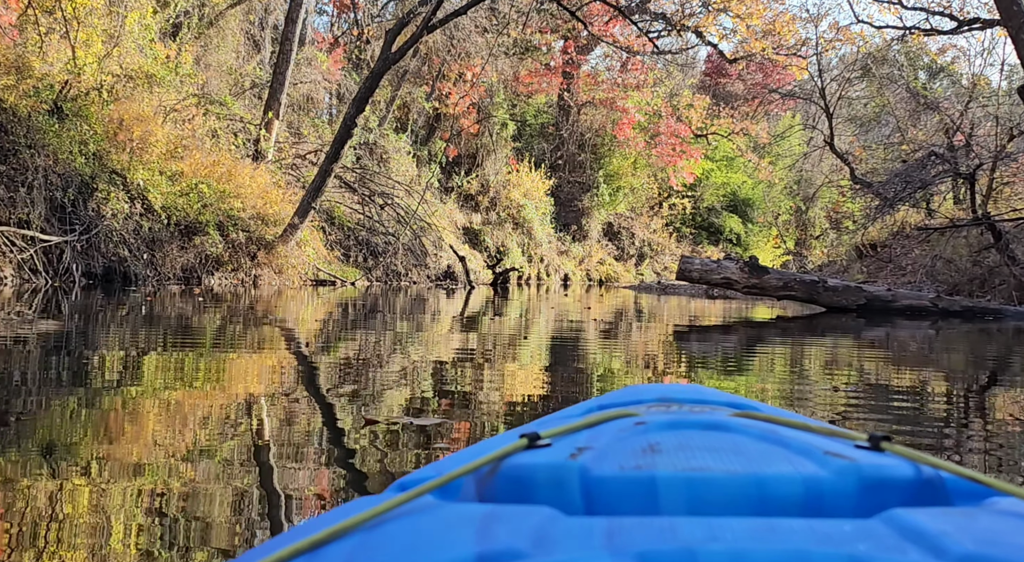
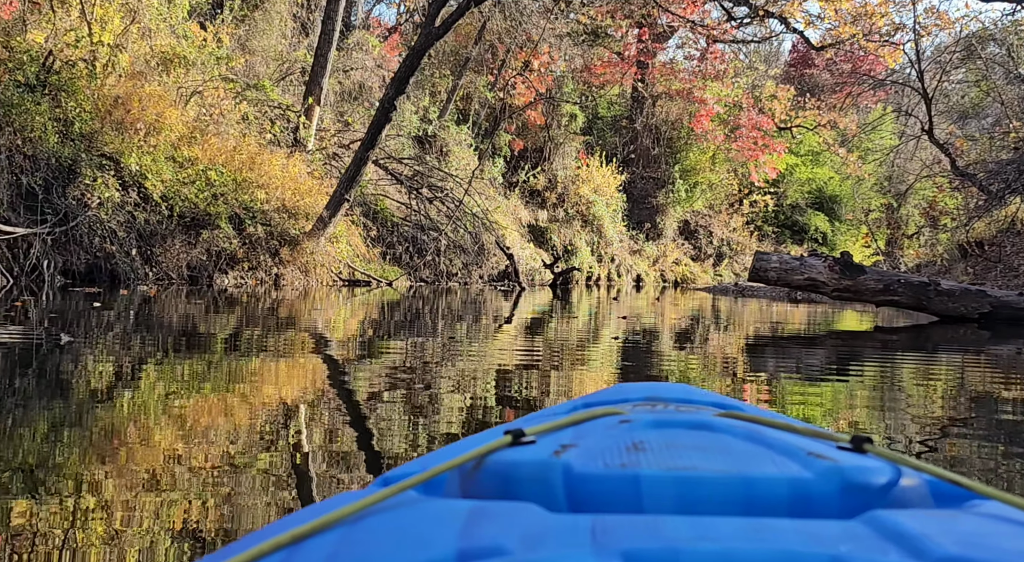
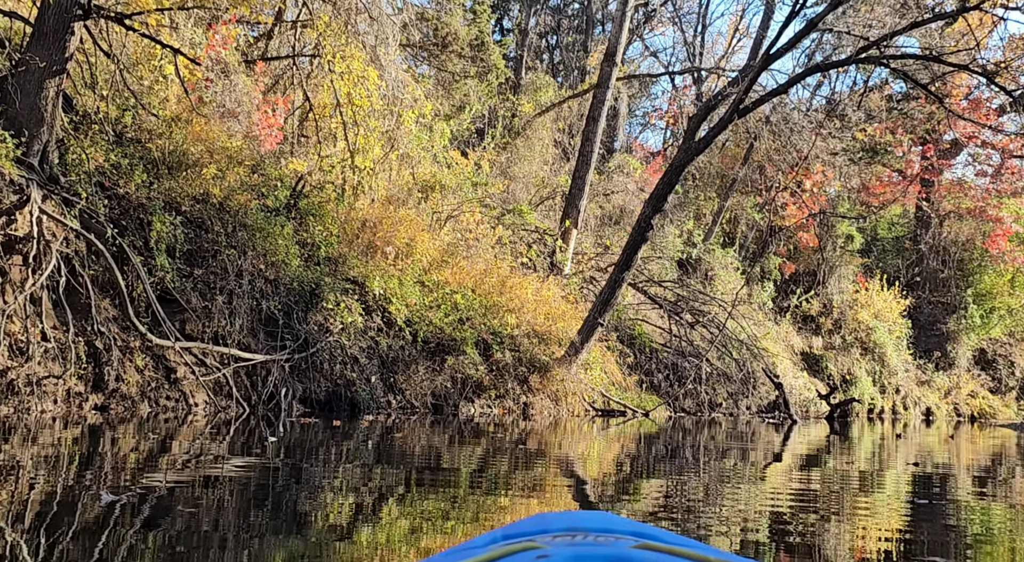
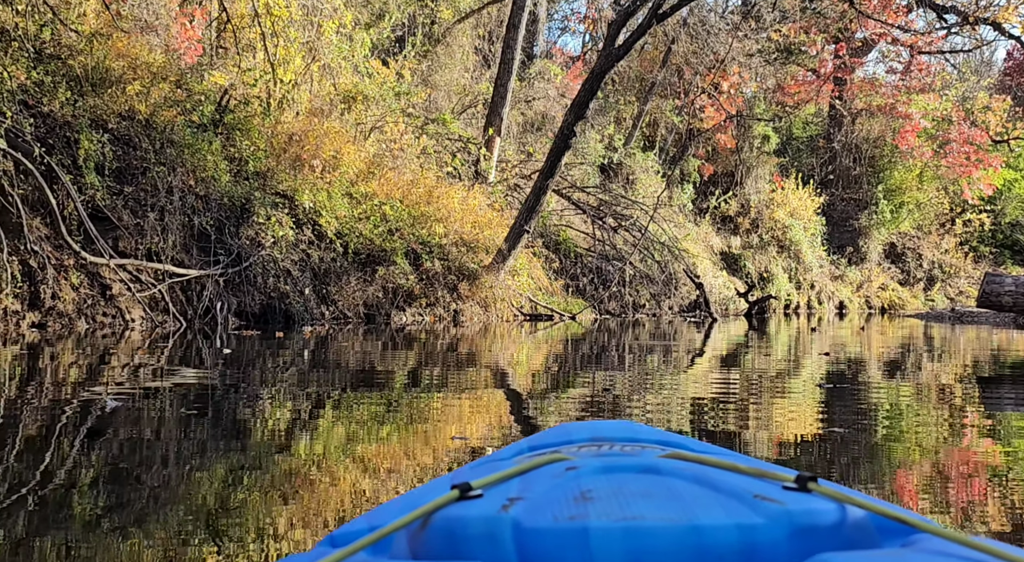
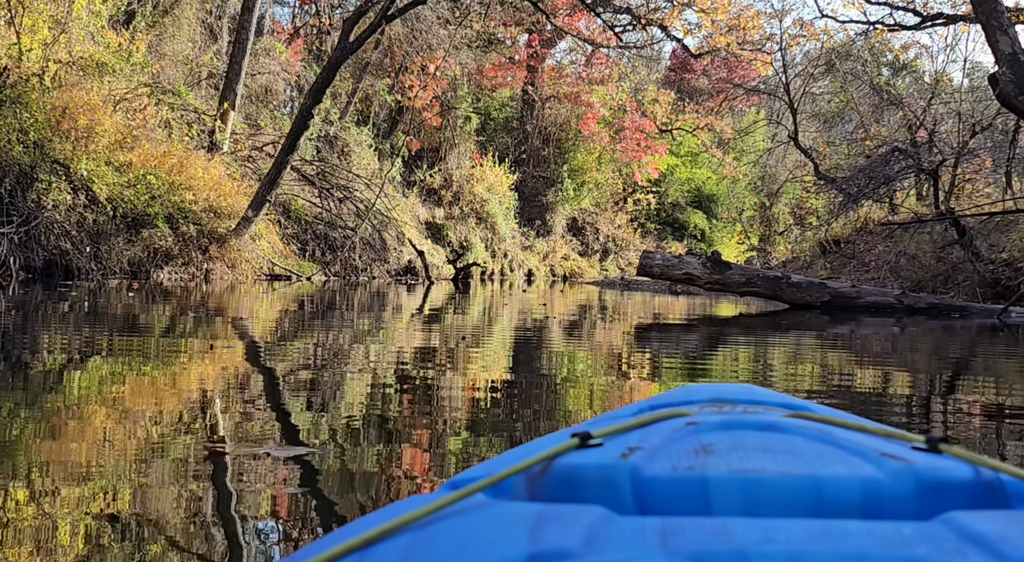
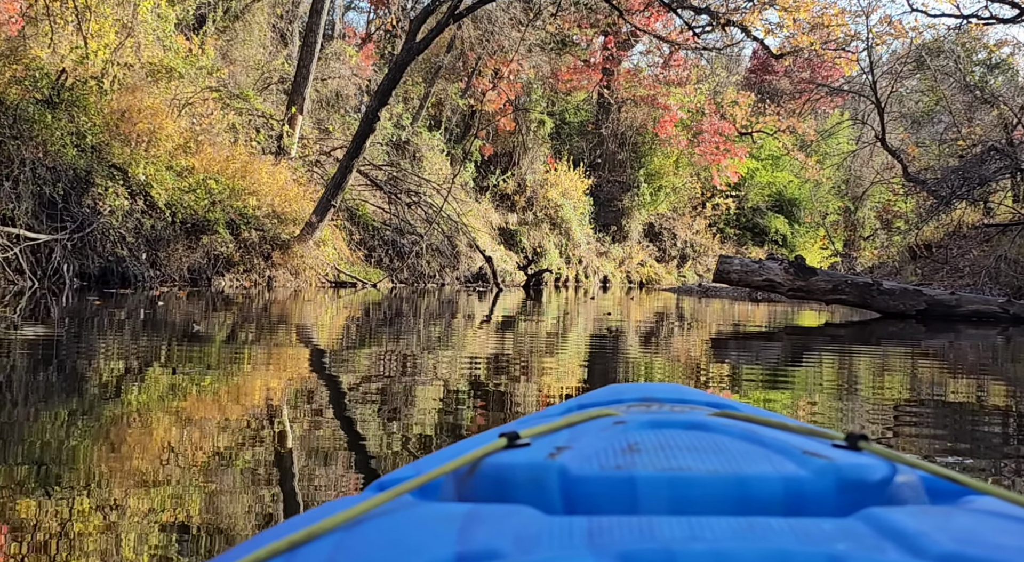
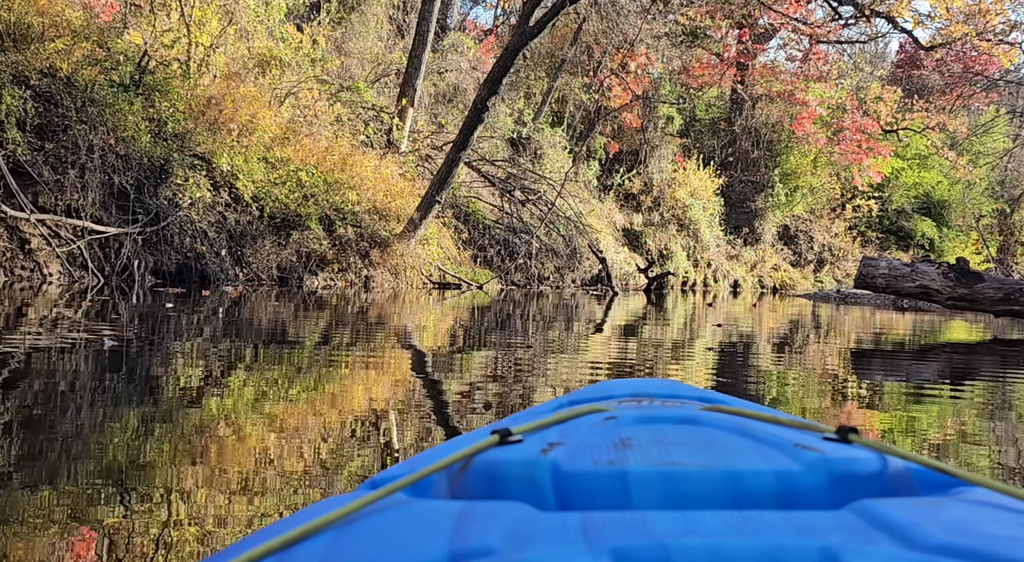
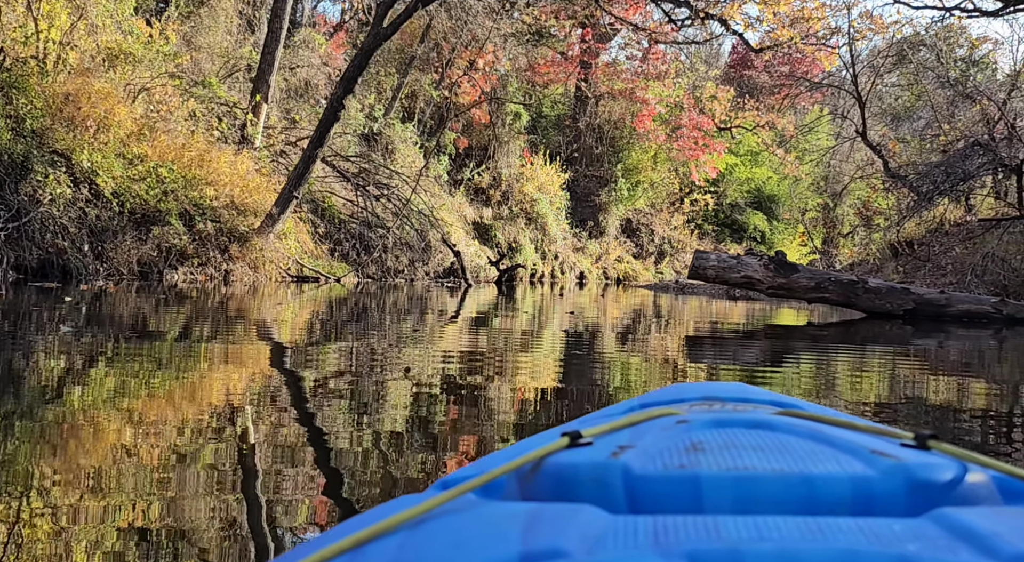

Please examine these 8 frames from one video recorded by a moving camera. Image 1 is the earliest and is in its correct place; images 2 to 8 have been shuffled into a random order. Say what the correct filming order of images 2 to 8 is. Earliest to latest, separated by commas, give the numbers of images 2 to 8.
5, 6, 8, 2, 7, 4, 3
